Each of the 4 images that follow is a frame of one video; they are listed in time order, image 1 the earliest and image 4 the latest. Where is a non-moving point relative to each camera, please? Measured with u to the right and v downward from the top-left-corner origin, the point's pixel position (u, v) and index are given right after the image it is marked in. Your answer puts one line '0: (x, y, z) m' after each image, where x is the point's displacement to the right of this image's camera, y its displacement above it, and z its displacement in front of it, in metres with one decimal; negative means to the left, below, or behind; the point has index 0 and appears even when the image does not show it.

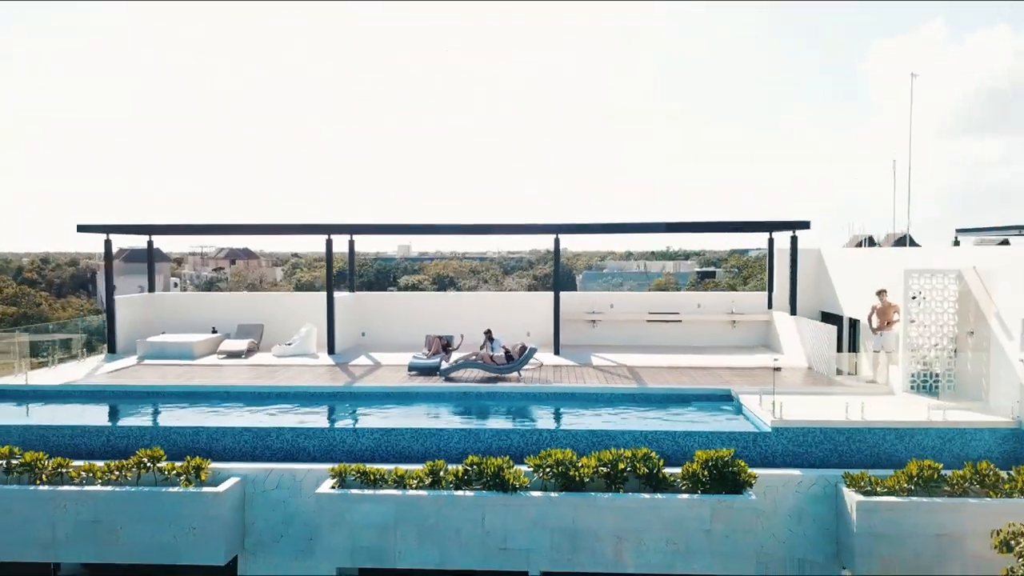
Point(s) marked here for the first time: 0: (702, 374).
0: (+2.4, -1.1, +8.6) m
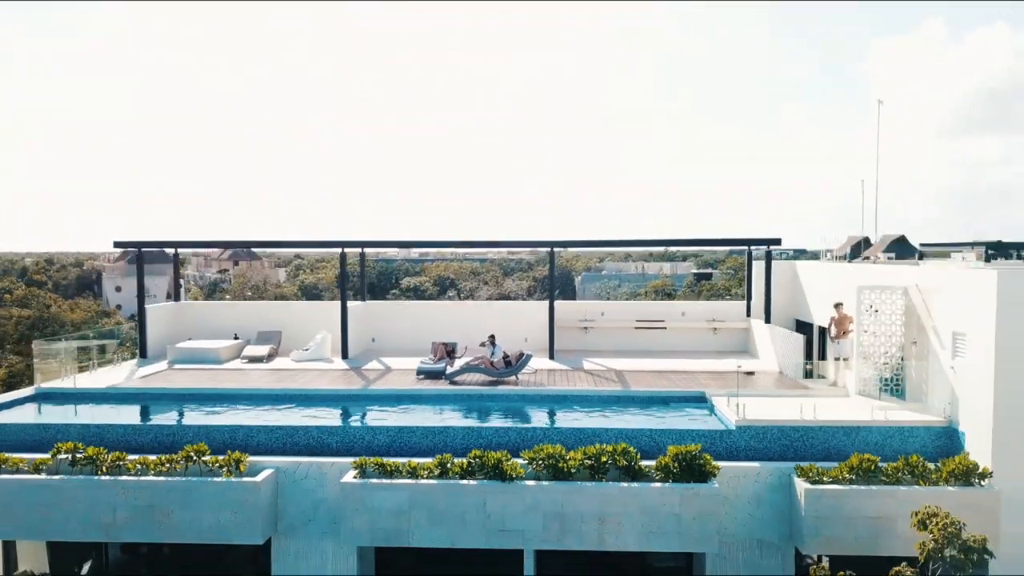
0: (+2.4, -1.2, +9.5) m
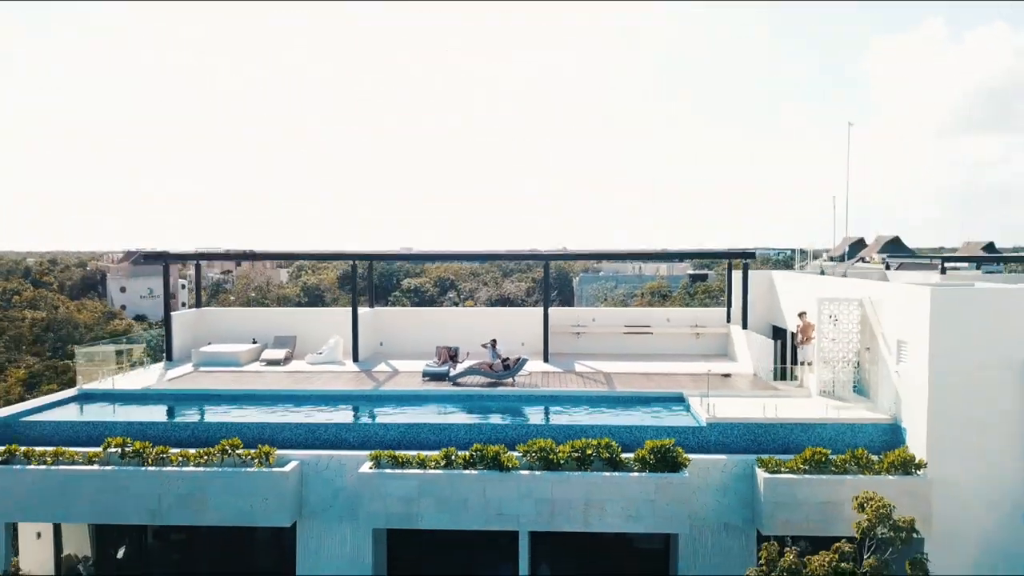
0: (+2.3, -1.4, +10.4) m
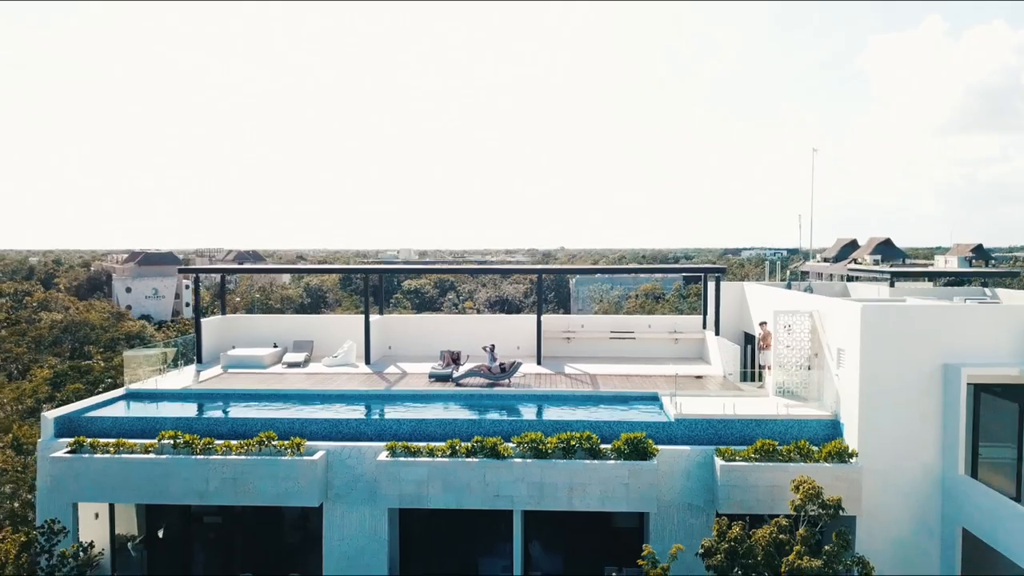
0: (+2.3, -1.6, +11.7) m
